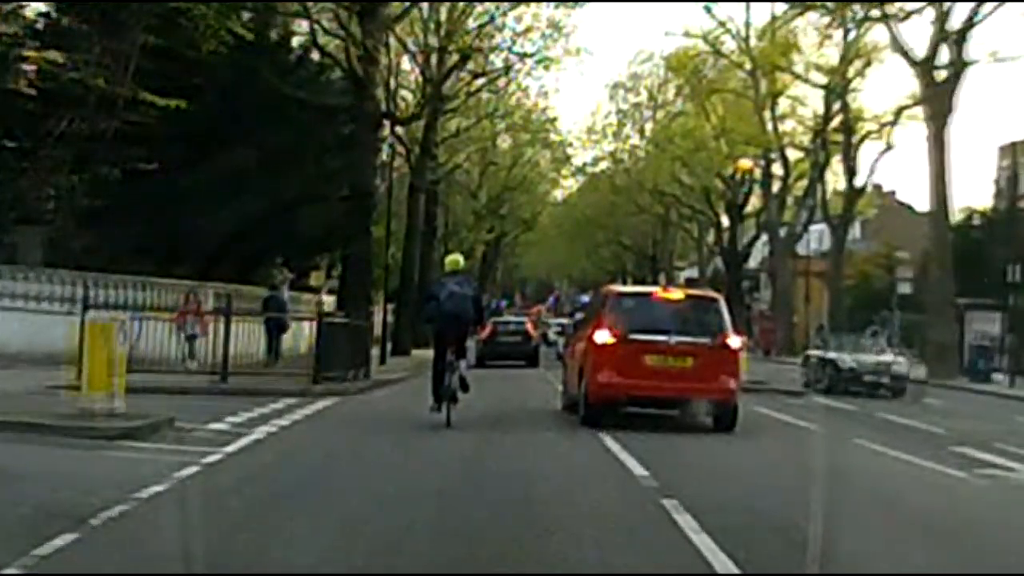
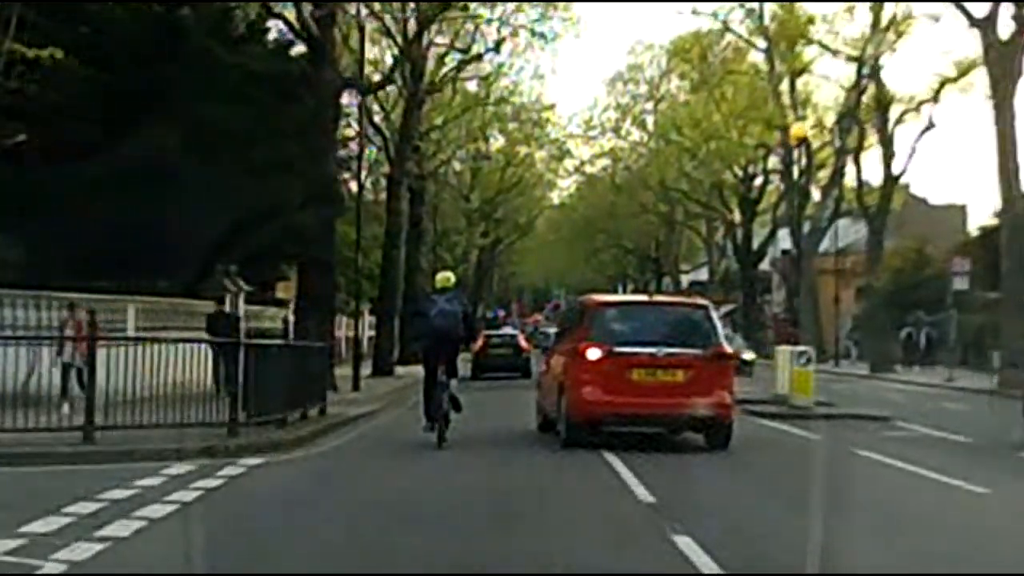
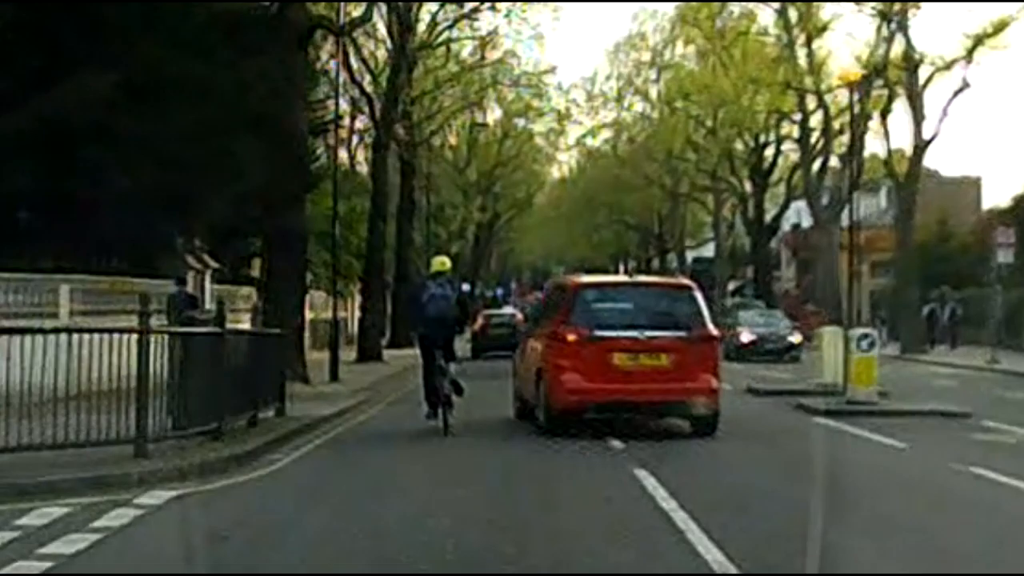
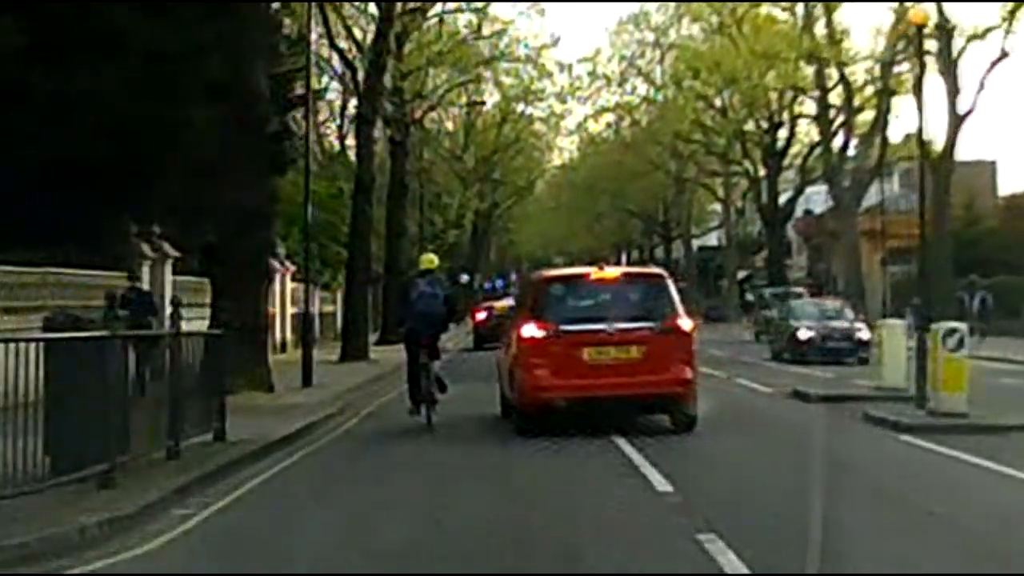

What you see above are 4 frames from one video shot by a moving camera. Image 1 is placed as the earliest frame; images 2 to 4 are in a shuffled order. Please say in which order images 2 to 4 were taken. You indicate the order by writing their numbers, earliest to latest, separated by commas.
2, 3, 4
